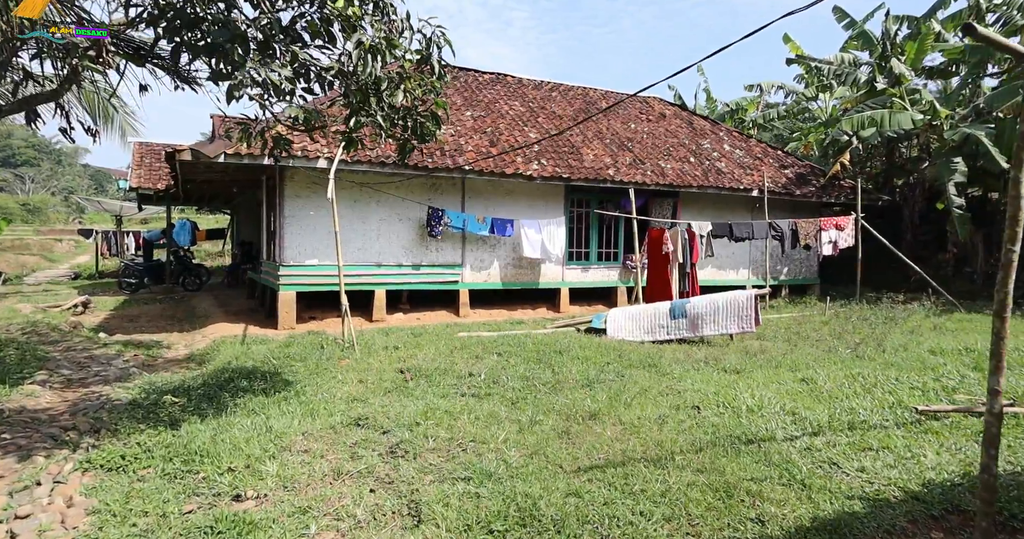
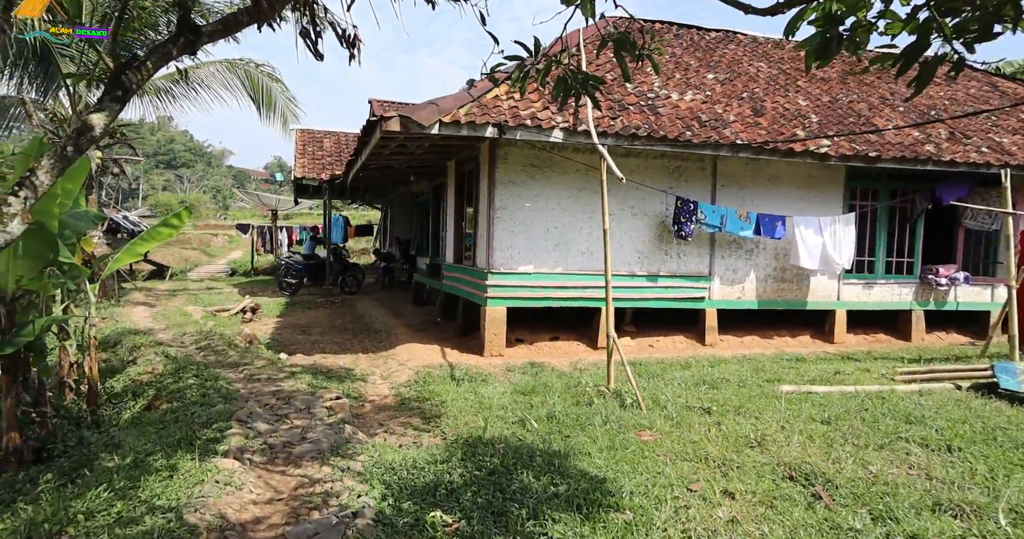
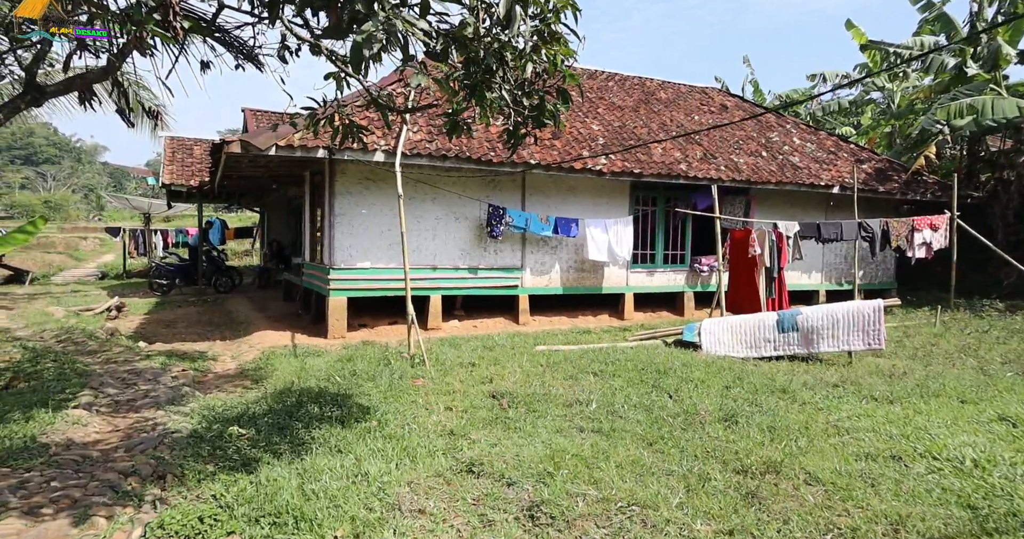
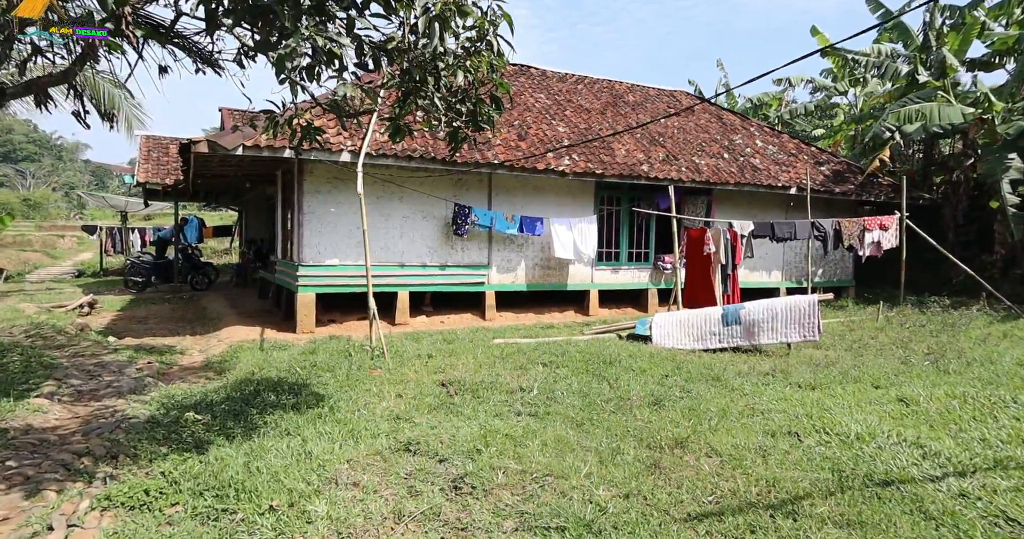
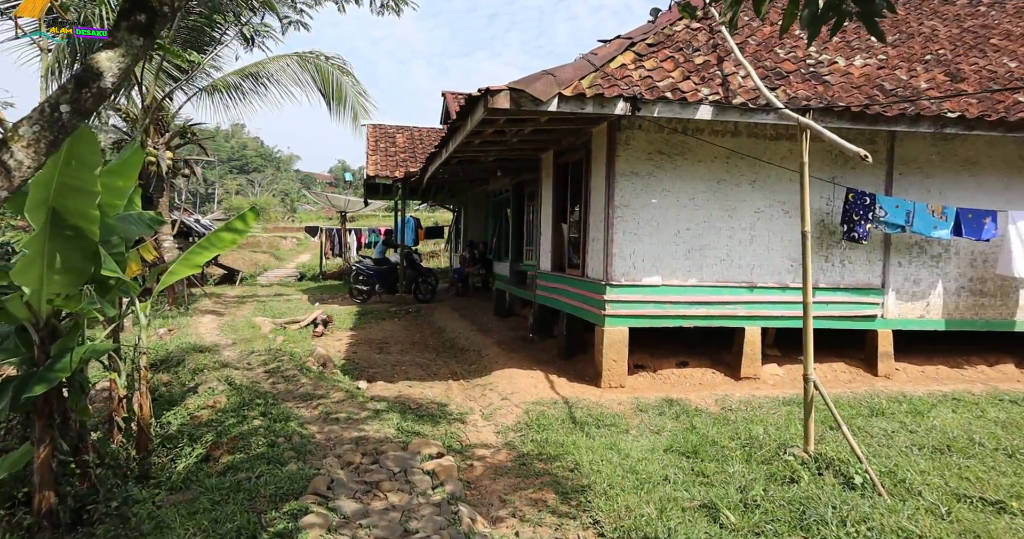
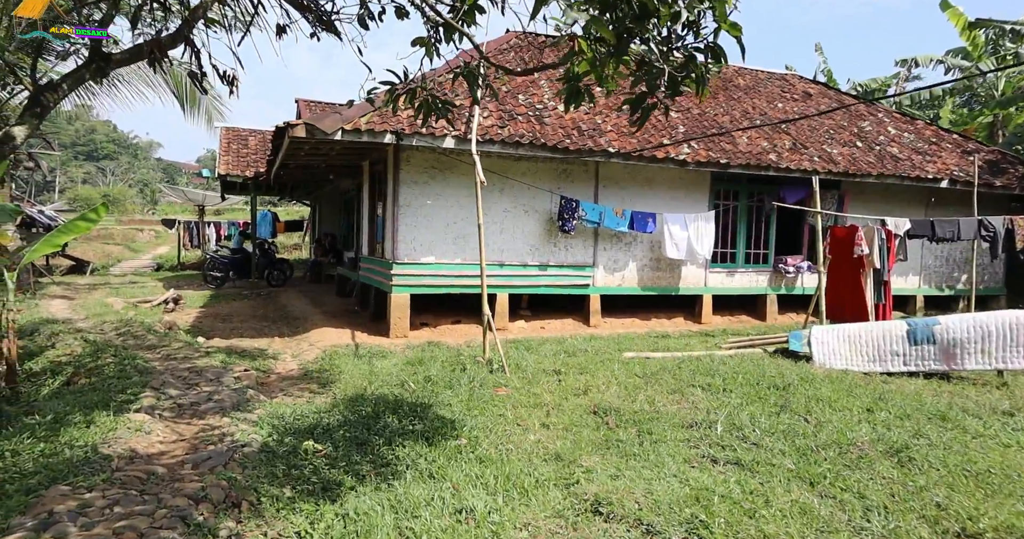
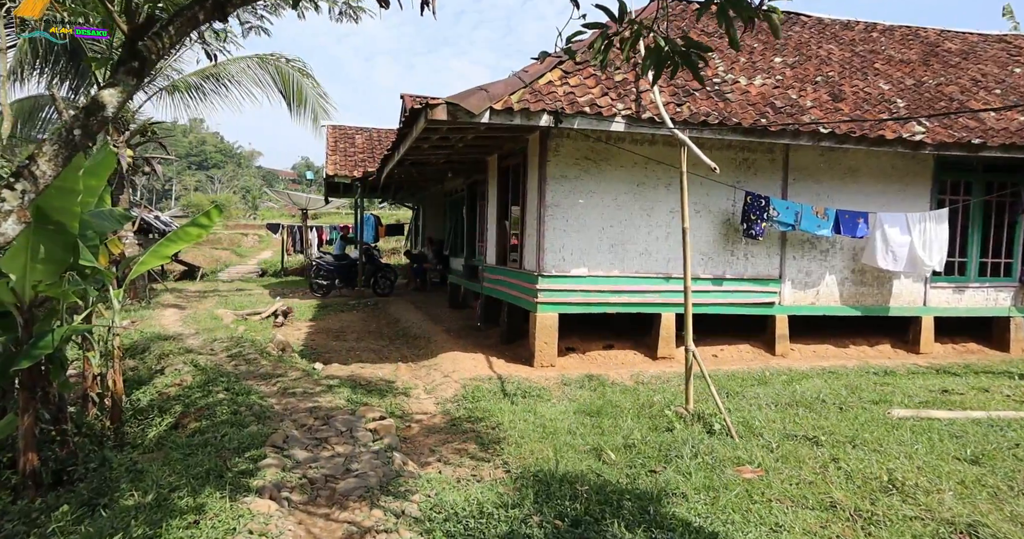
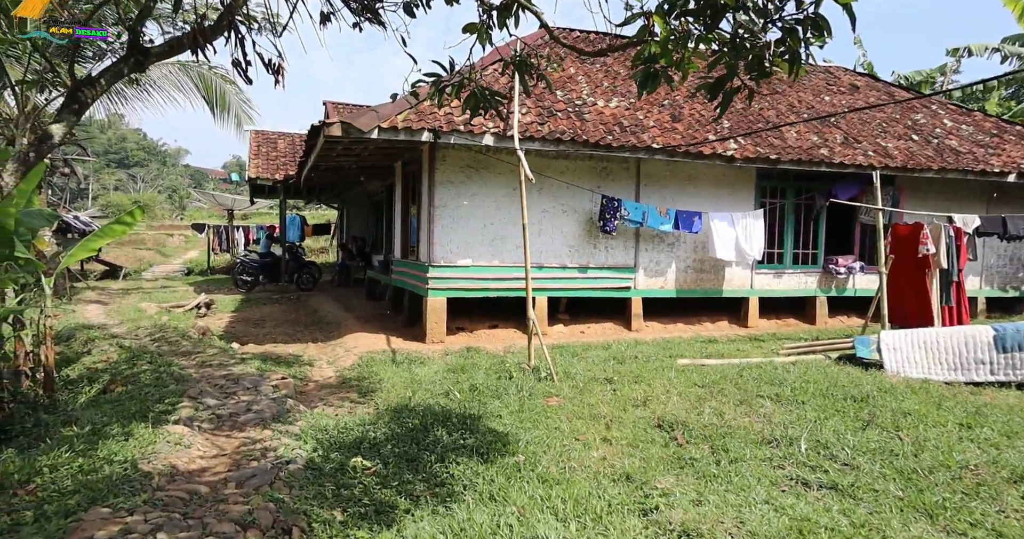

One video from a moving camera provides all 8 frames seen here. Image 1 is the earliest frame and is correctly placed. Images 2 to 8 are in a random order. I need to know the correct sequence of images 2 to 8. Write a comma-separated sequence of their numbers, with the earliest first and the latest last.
4, 3, 6, 8, 2, 7, 5
